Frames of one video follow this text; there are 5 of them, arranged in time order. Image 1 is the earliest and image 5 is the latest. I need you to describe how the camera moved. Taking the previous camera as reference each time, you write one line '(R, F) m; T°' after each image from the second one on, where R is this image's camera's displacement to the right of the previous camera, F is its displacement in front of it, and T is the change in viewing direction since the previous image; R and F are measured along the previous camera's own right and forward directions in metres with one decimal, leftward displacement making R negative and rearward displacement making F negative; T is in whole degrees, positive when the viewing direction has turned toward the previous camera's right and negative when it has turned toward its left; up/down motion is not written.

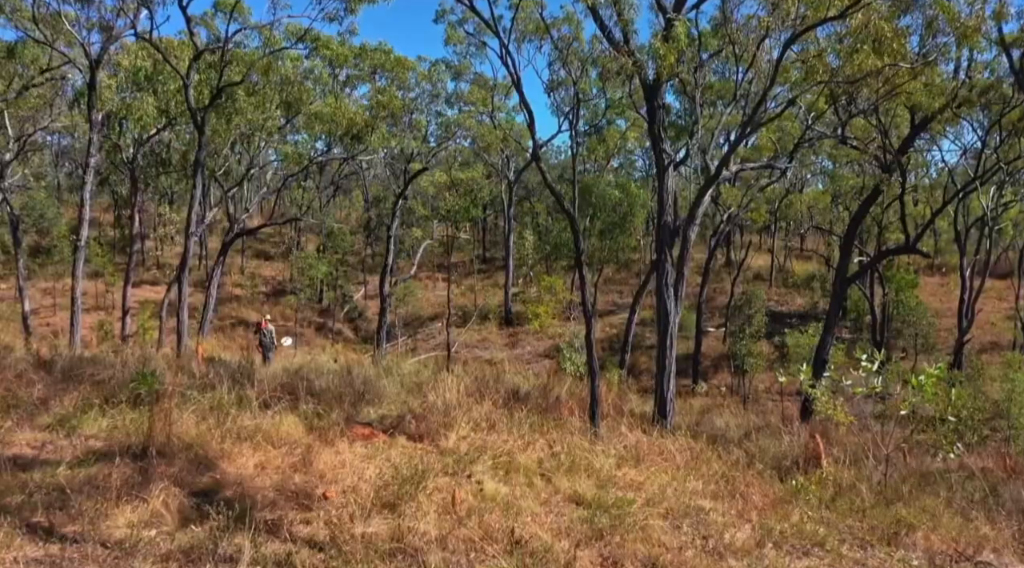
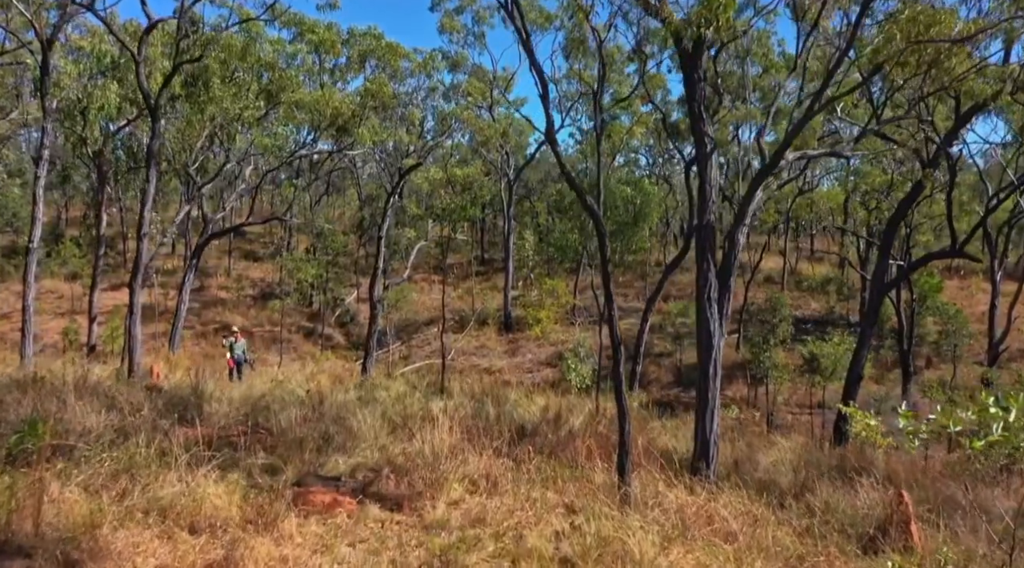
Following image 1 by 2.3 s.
(0.0, +1.4) m; 0°
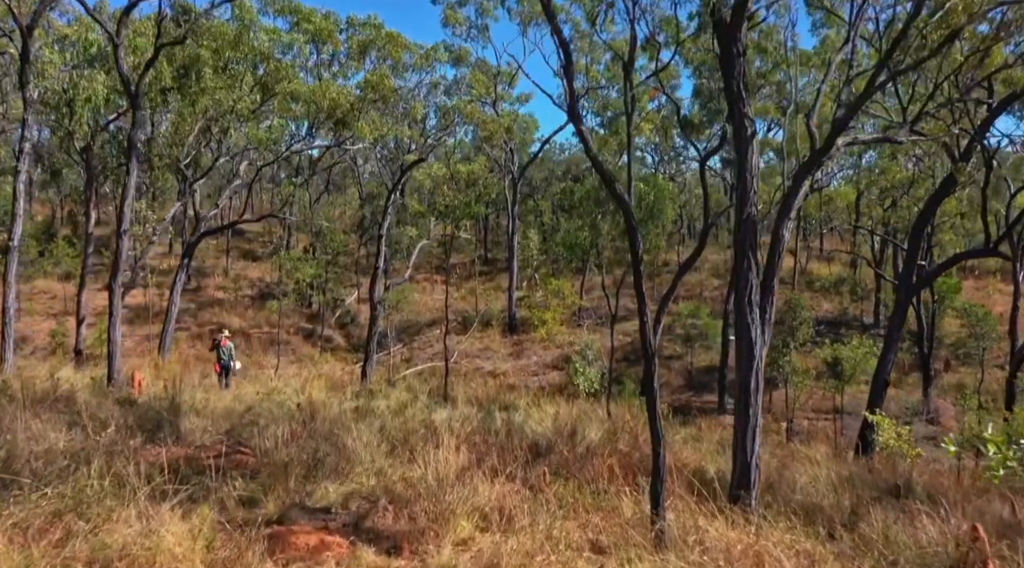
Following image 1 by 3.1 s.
(-0.1, +0.7) m; 0°
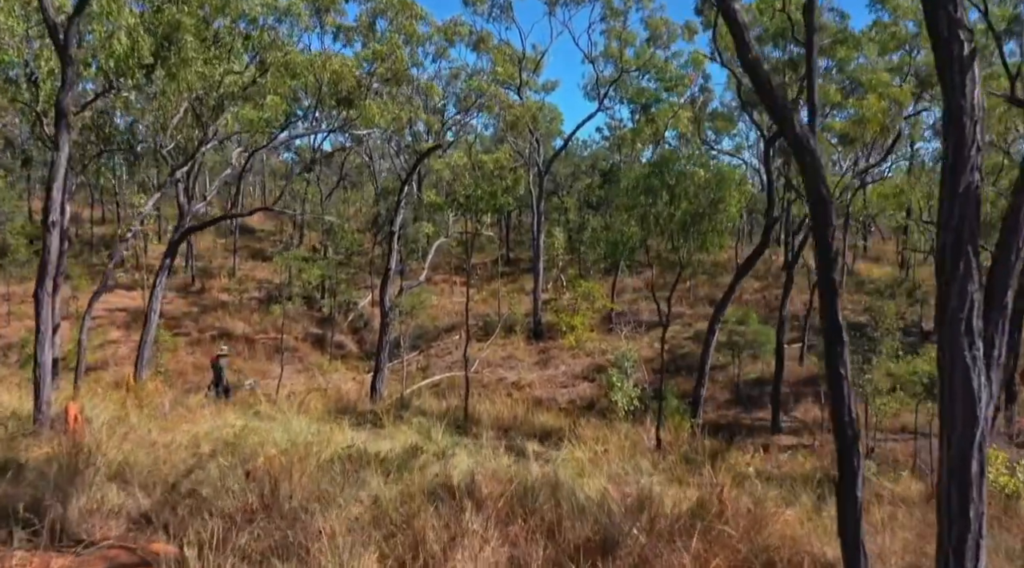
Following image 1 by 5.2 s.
(-0.2, +1.9) m; -1°
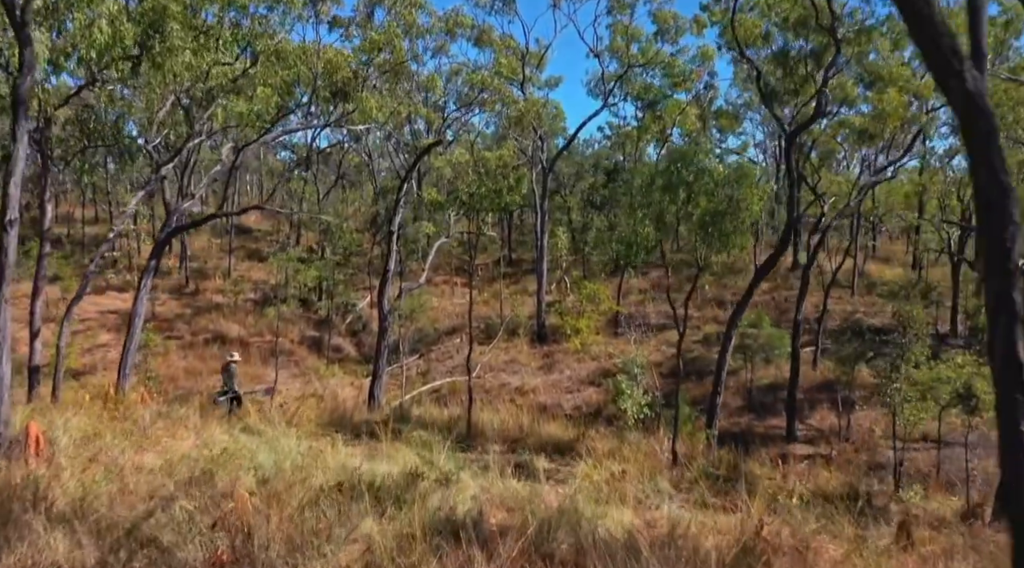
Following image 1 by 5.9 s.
(-0.1, +0.7) m; 0°
